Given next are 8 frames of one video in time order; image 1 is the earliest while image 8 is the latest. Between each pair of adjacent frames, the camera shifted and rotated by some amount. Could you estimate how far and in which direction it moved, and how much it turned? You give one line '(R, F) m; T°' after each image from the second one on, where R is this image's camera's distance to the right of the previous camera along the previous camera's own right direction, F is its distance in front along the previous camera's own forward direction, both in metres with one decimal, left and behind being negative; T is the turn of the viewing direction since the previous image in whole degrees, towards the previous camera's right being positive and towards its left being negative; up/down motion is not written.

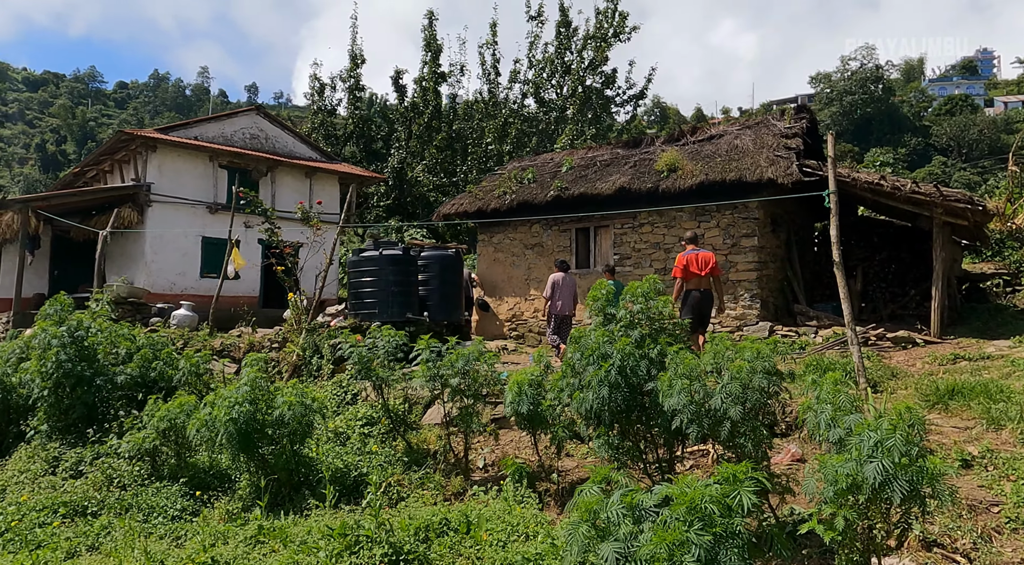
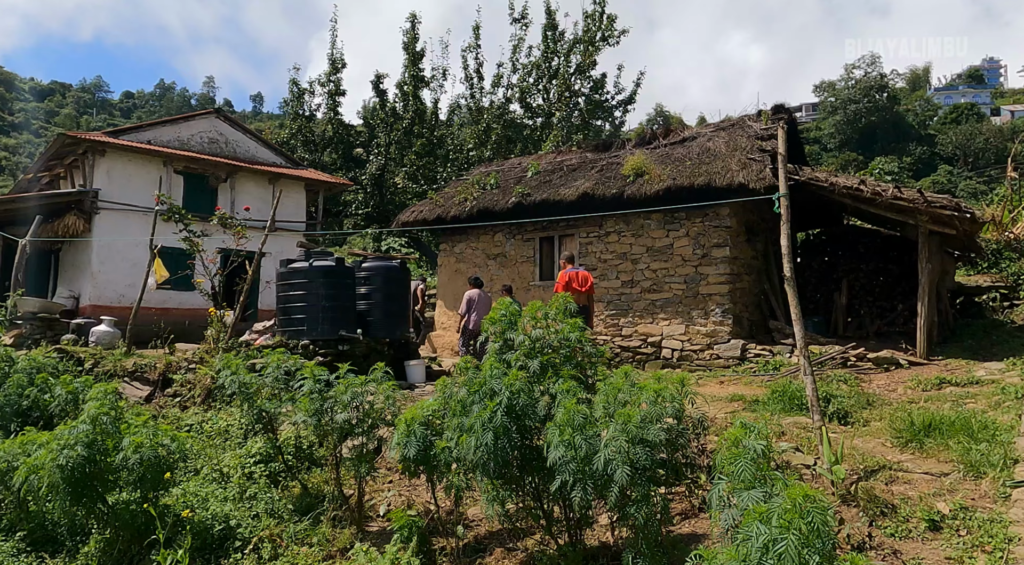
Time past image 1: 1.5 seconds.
(+0.7, +0.8) m; 0°
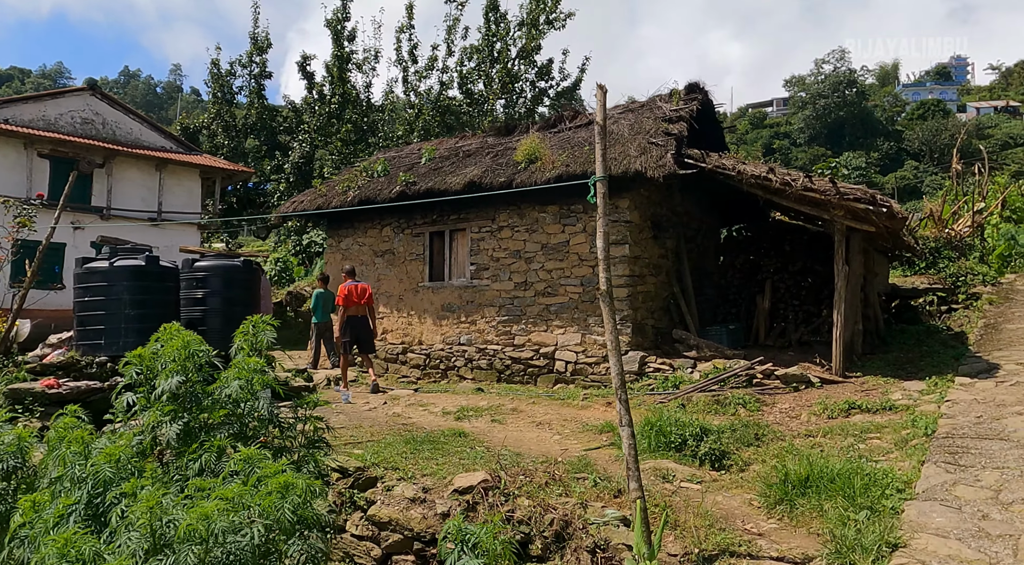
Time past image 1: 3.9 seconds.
(+1.3, +1.2) m; +2°
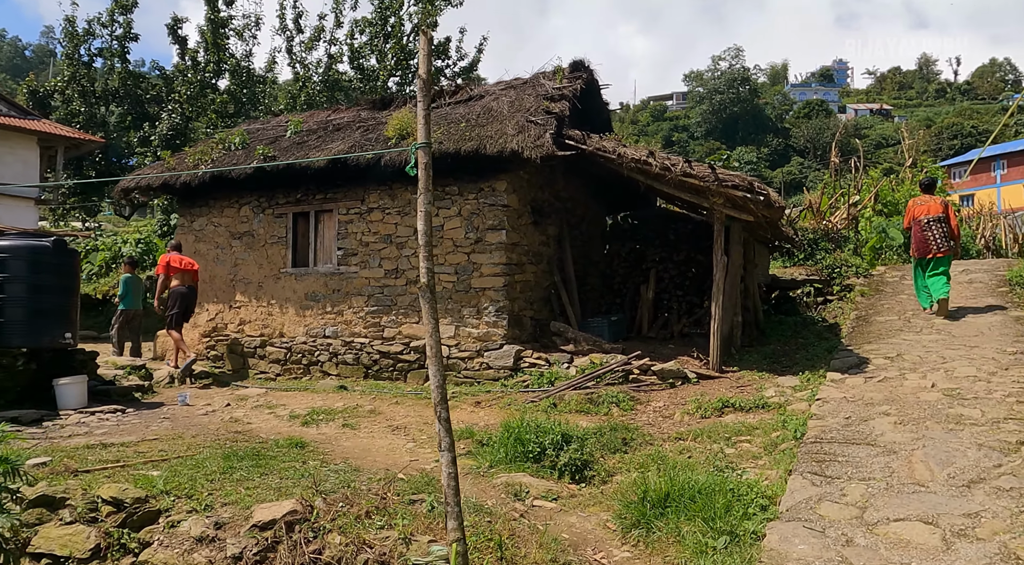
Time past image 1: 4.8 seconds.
(+0.4, +0.6) m; +8°
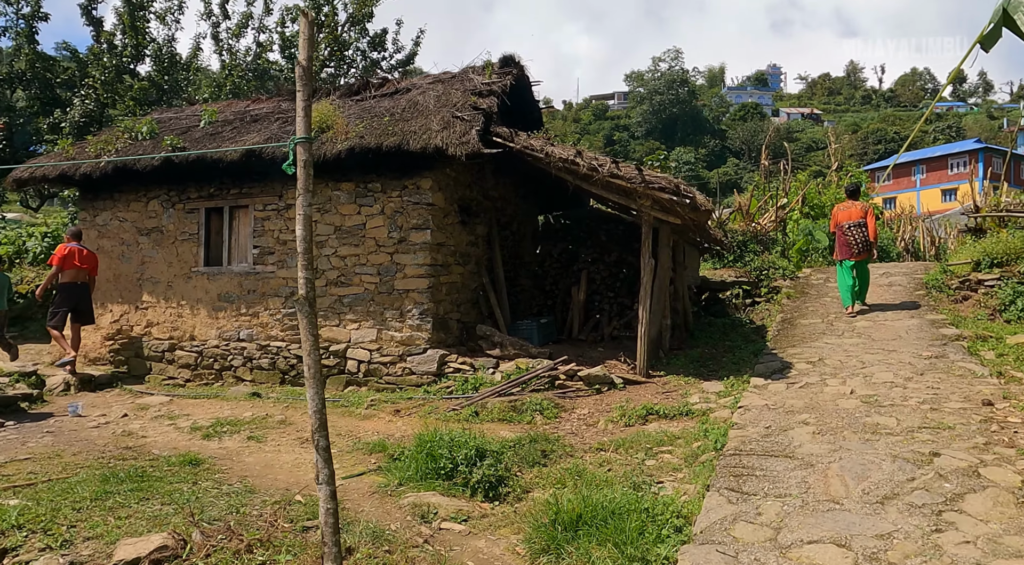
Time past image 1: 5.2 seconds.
(+0.2, +0.2) m; +5°
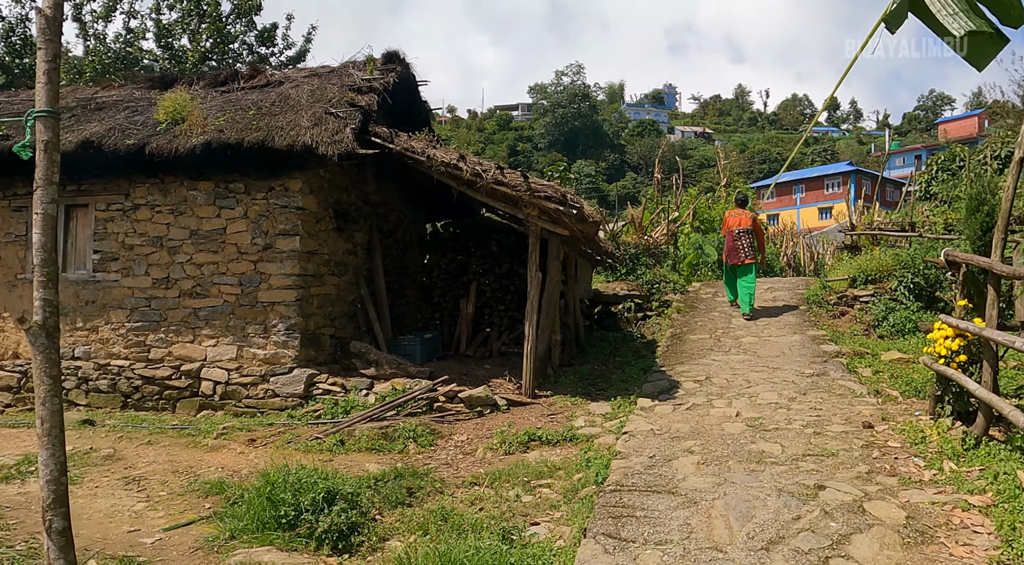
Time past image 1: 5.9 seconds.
(+0.2, +0.5) m; +8°
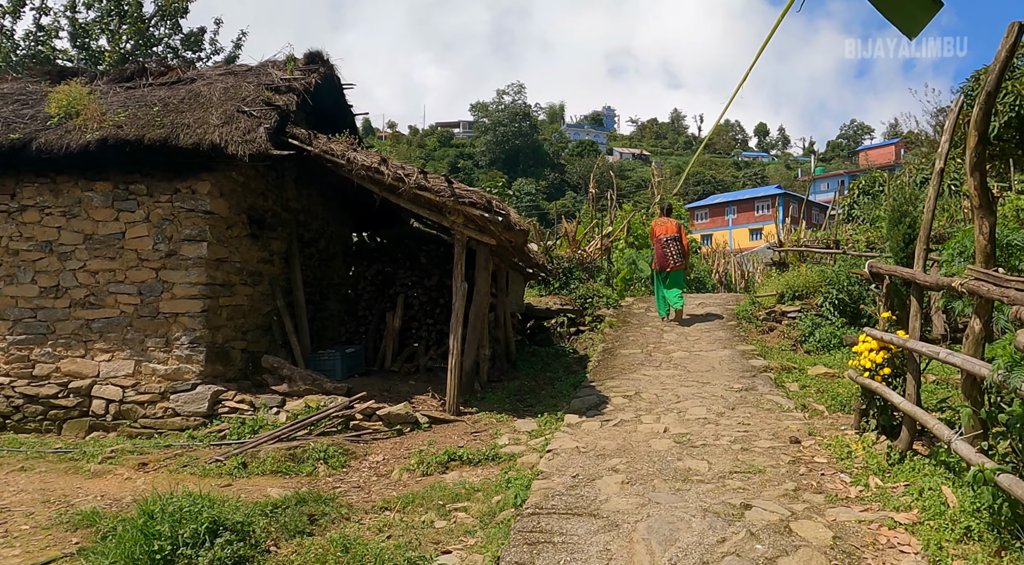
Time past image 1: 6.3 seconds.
(+0.1, +0.3) m; +5°
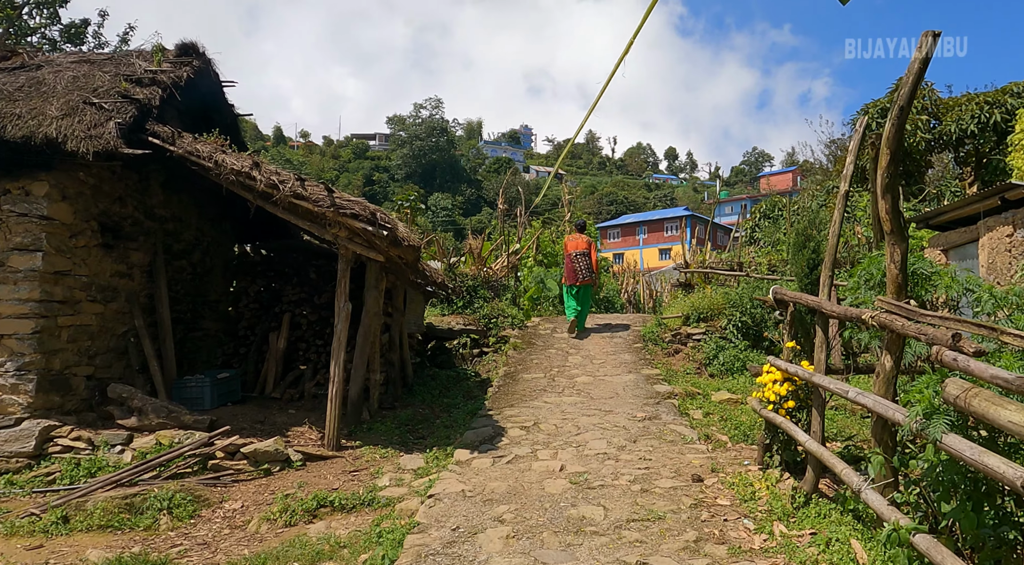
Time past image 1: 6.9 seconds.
(+0.2, +0.5) m; +7°
